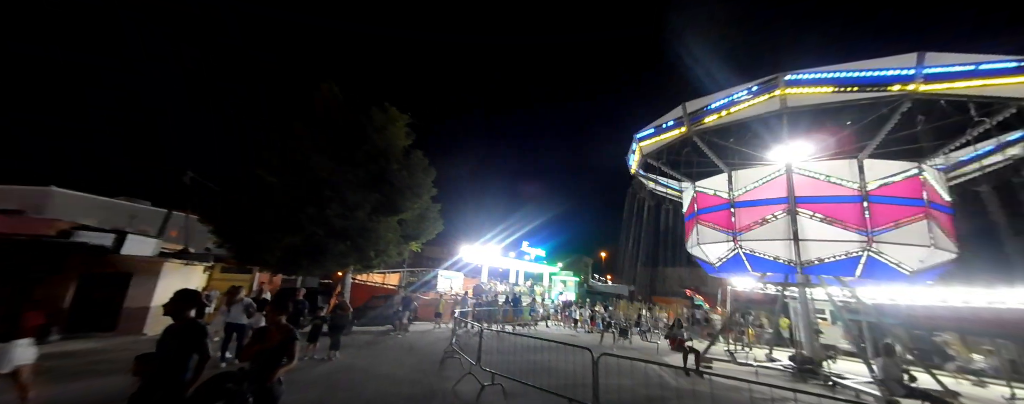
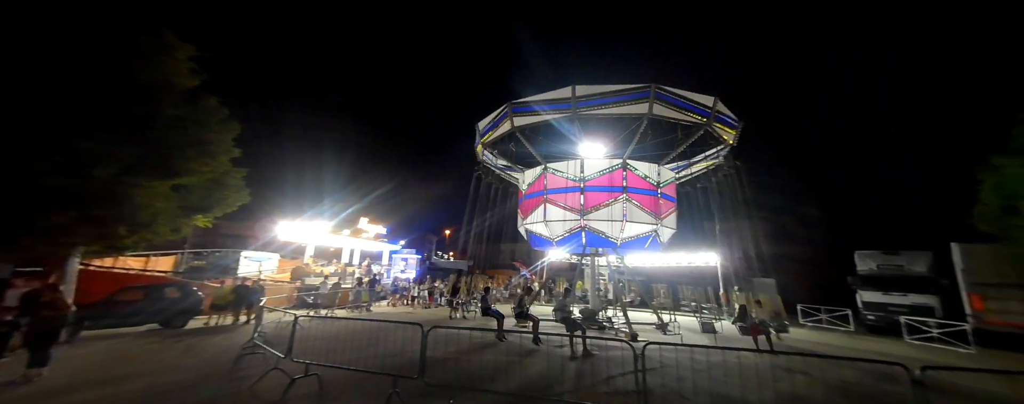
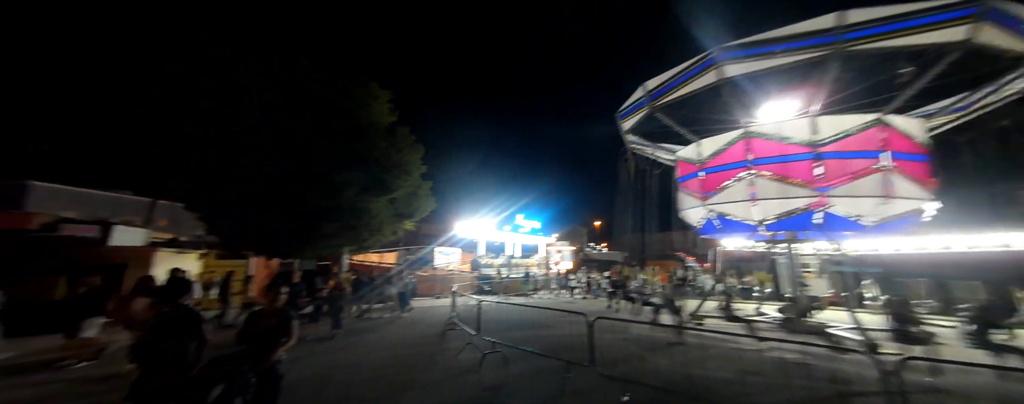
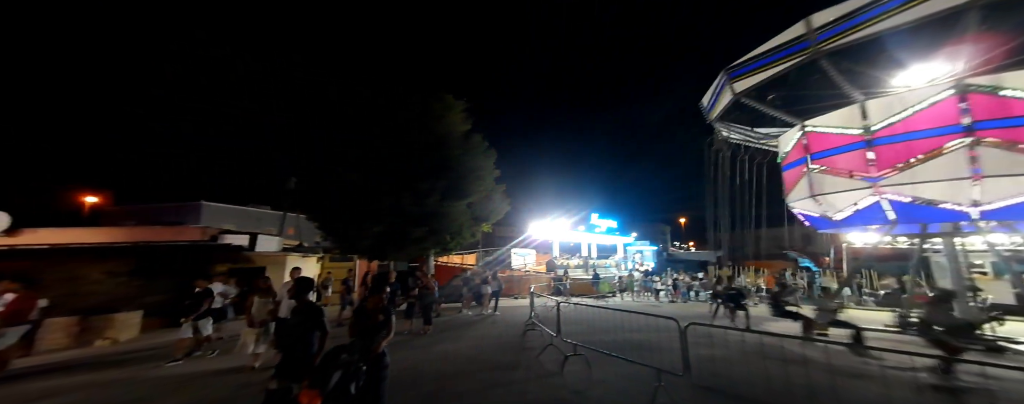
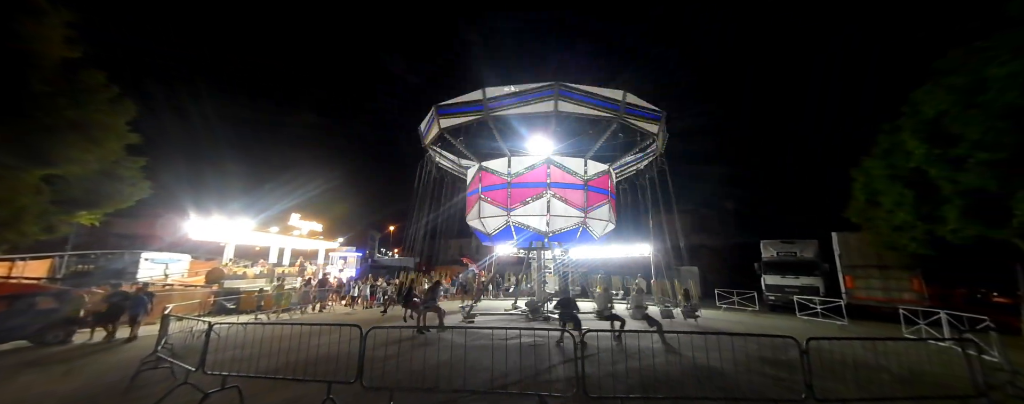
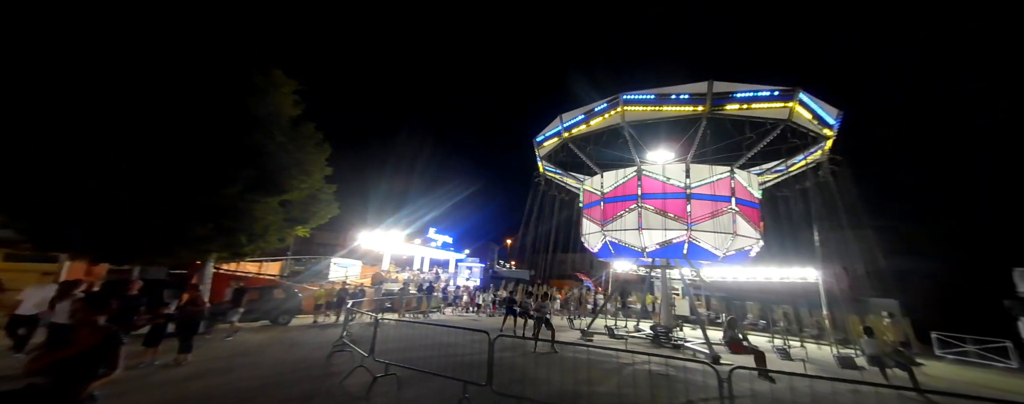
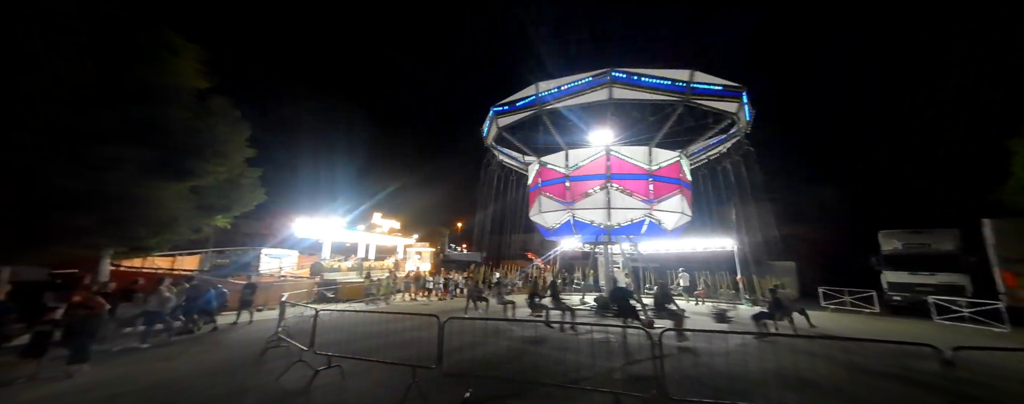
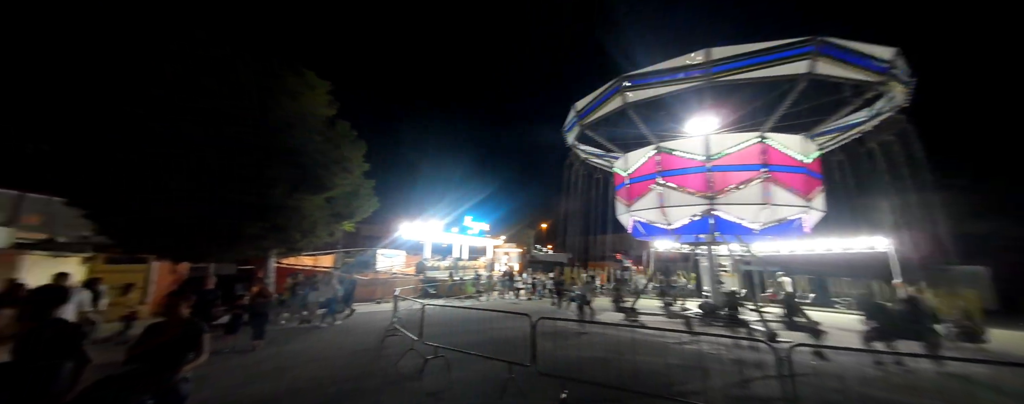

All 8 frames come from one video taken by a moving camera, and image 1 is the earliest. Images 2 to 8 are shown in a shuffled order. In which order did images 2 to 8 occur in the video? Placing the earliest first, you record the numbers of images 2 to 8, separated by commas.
6, 2, 5, 7, 8, 3, 4
